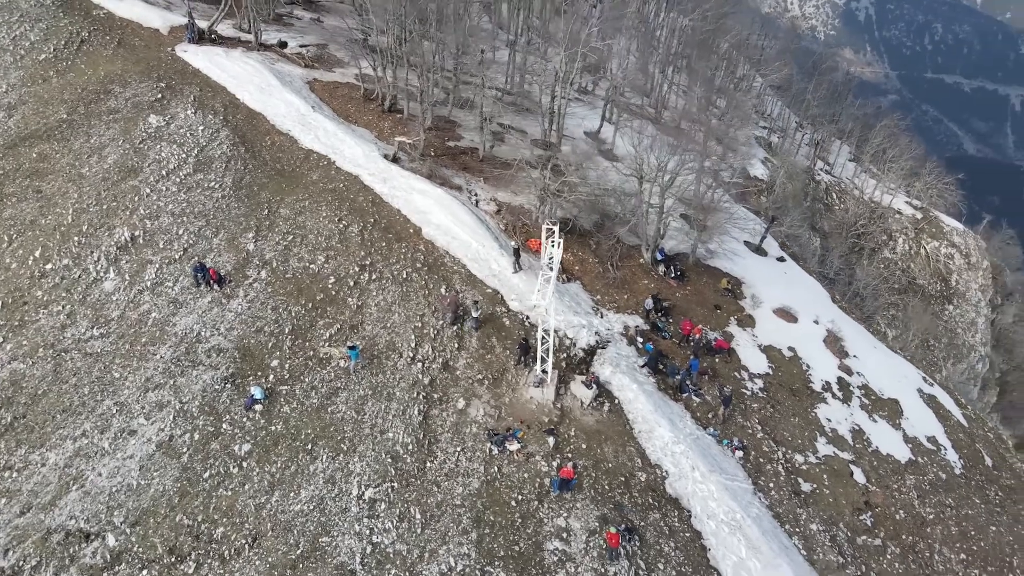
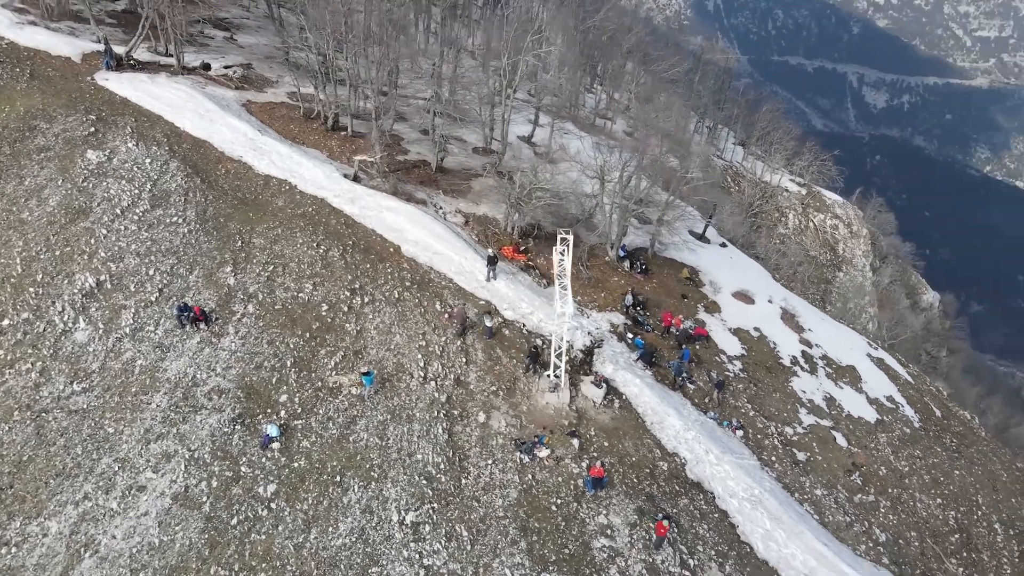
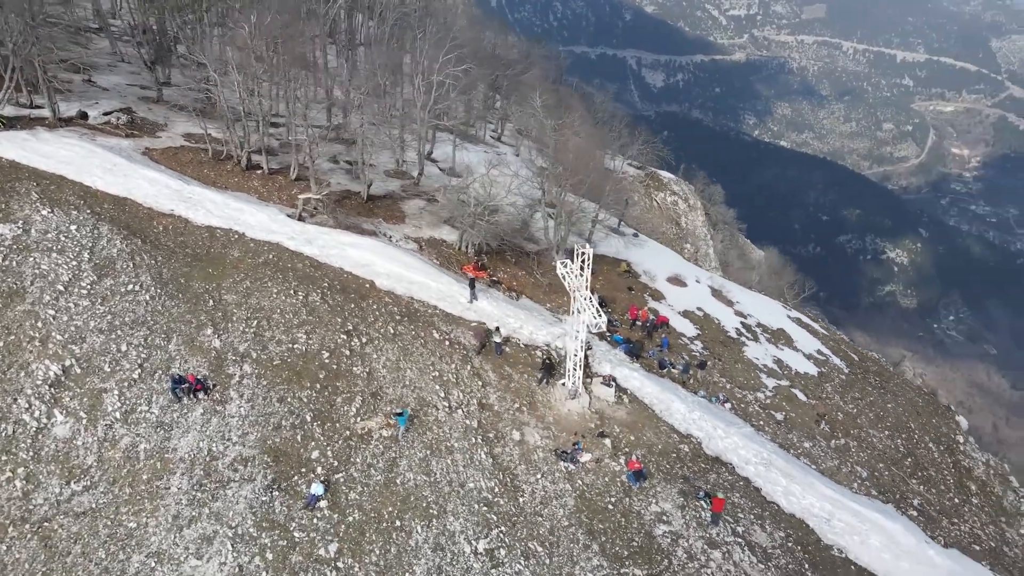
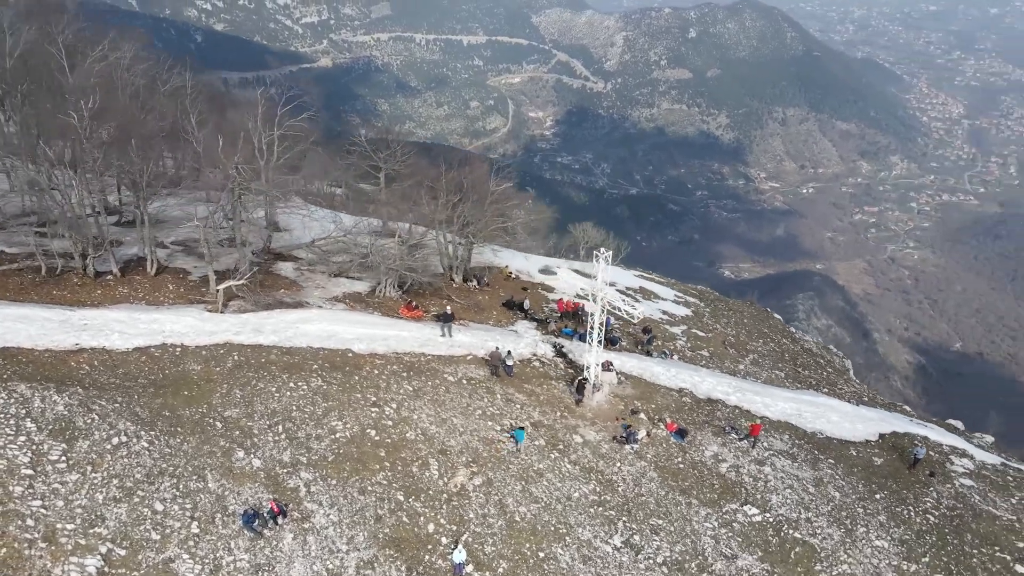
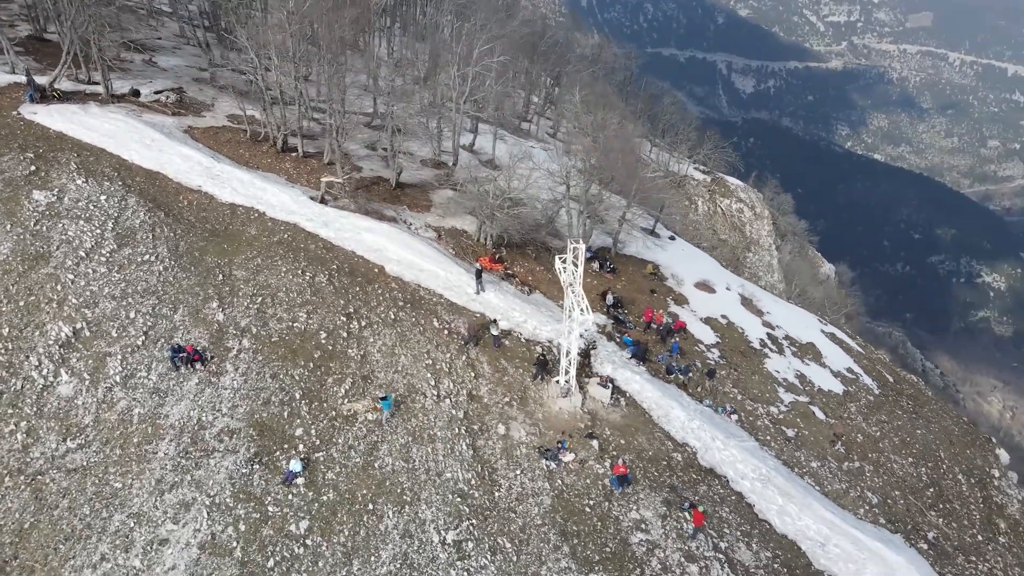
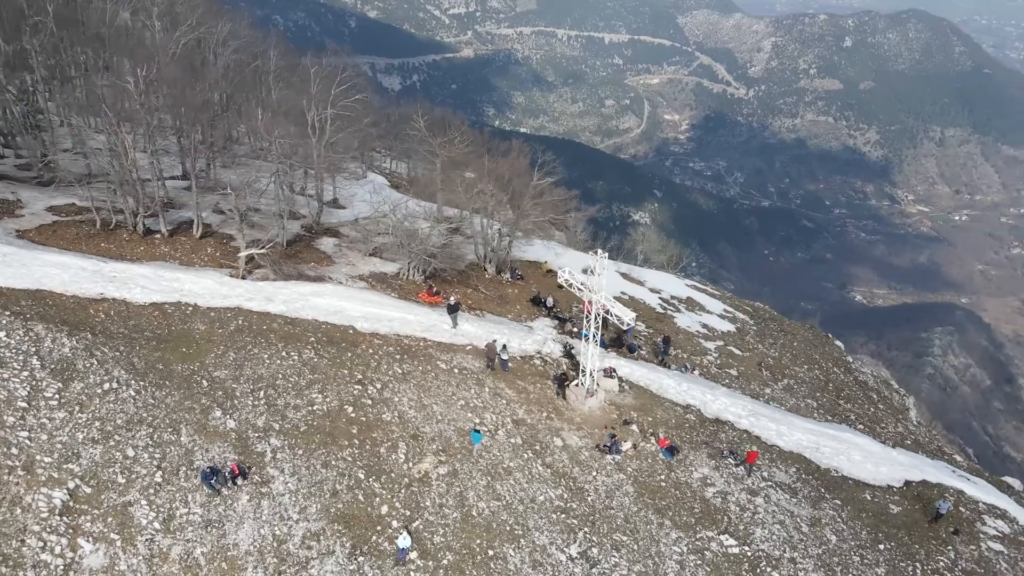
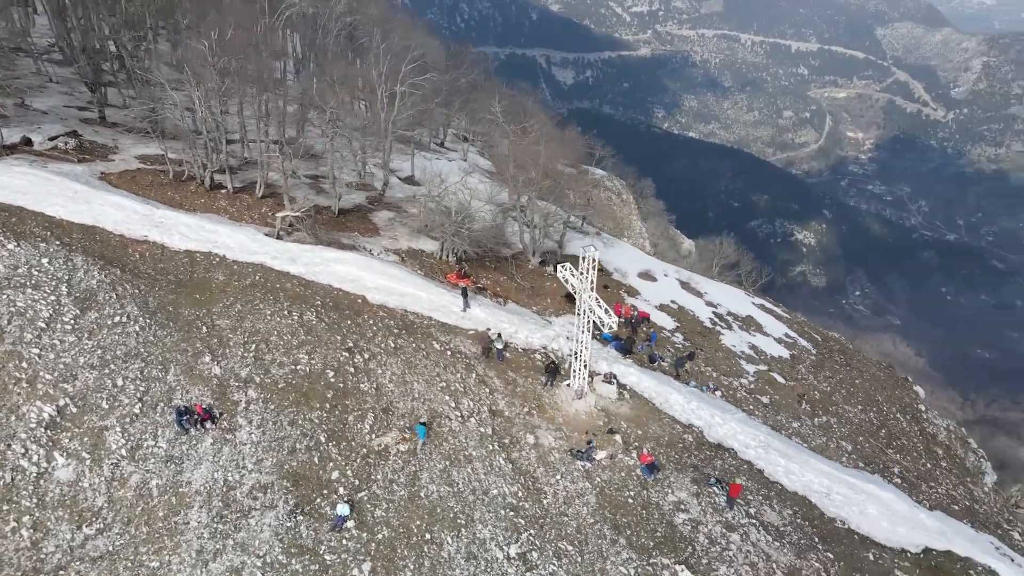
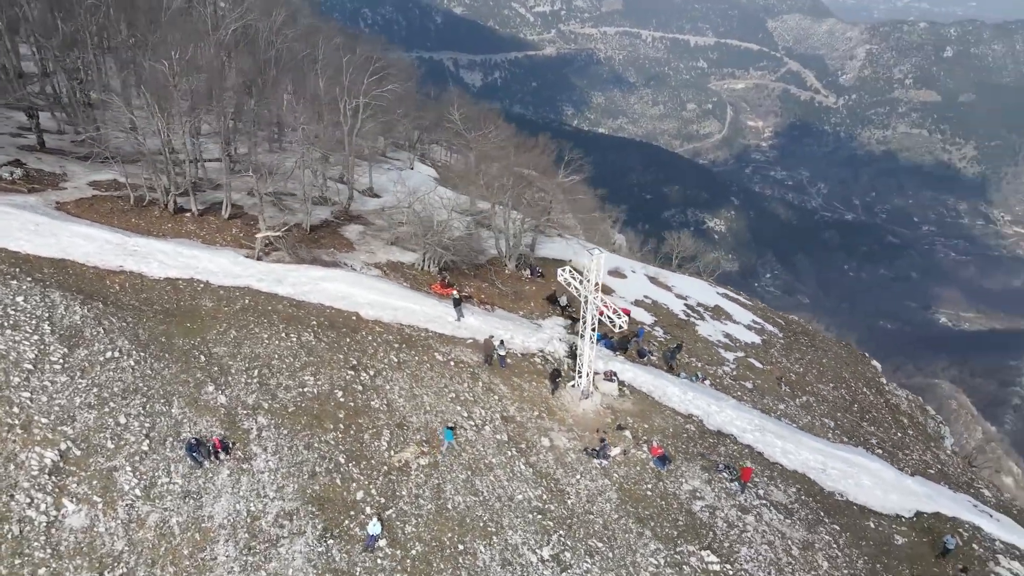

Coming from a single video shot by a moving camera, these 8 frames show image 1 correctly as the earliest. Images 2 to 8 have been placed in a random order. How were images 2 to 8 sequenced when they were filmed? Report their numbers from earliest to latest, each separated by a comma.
2, 5, 3, 7, 8, 6, 4
